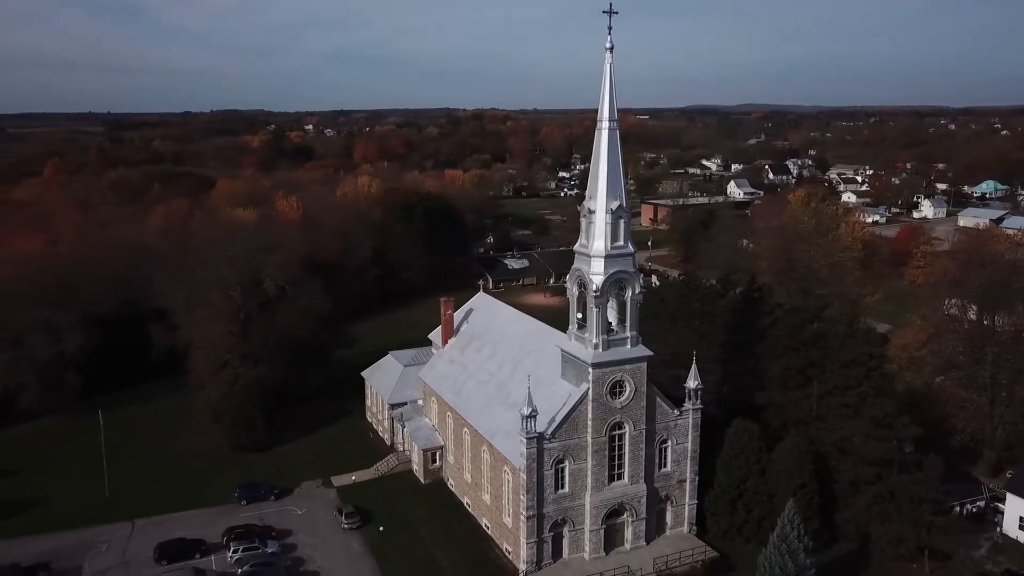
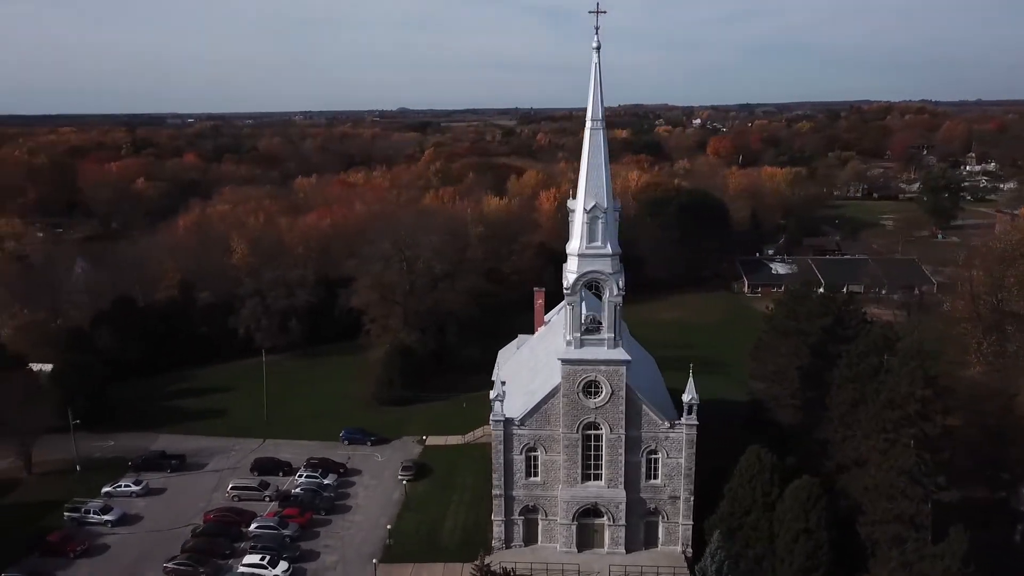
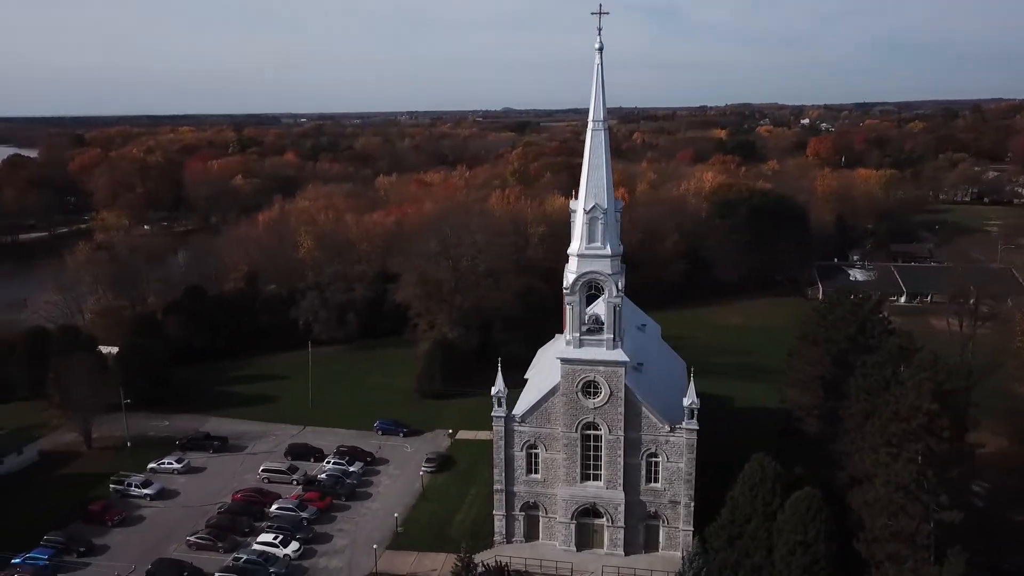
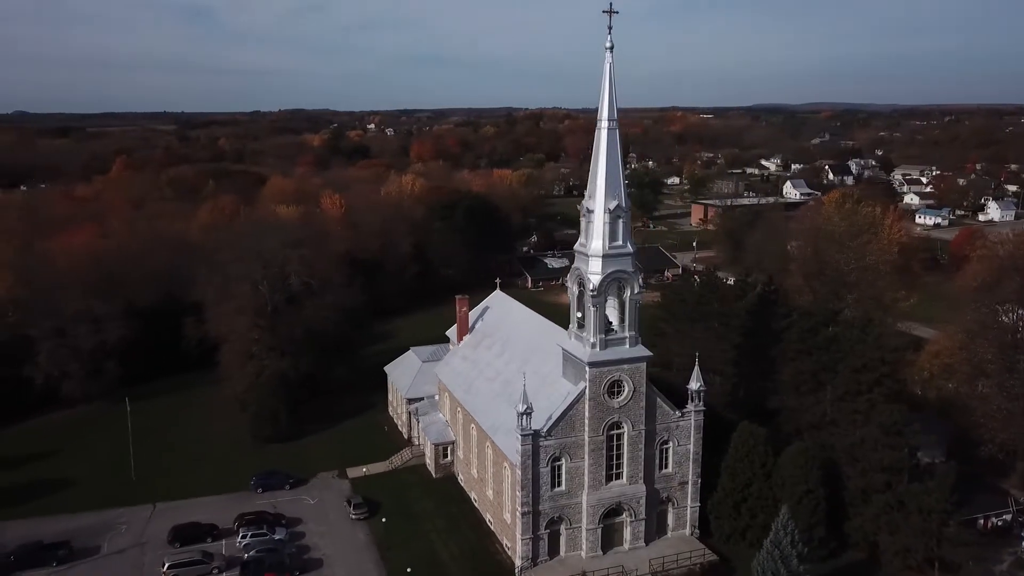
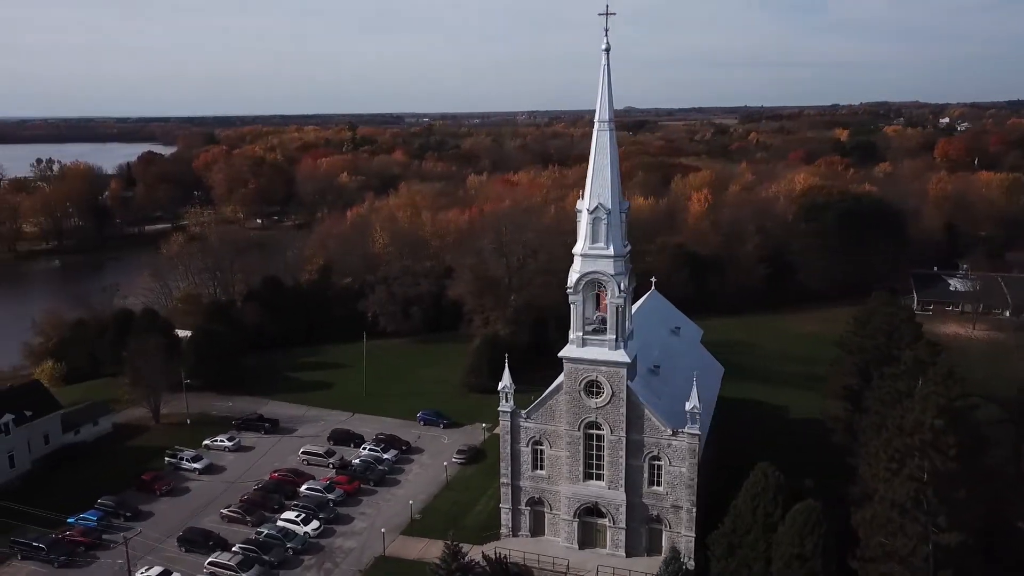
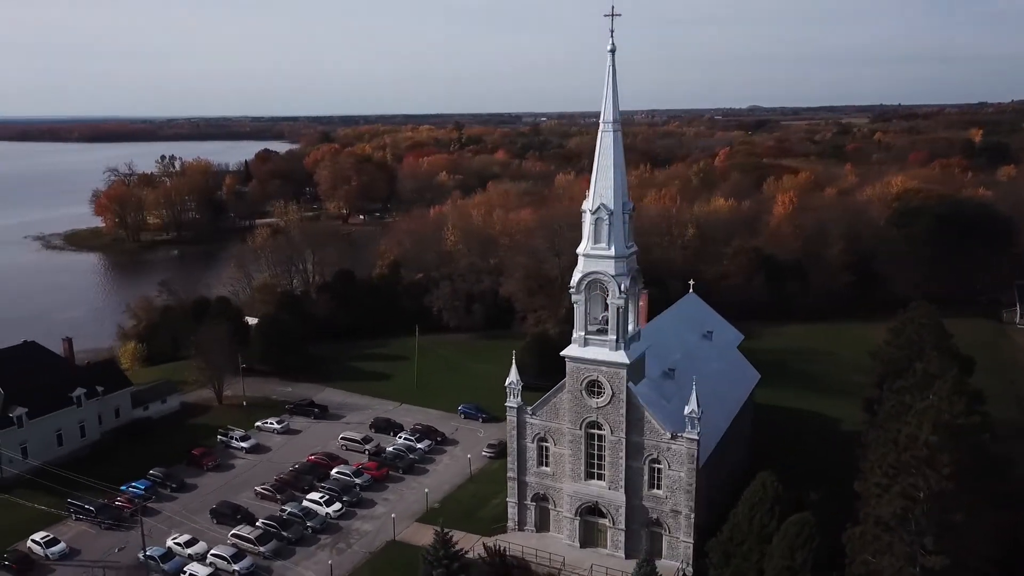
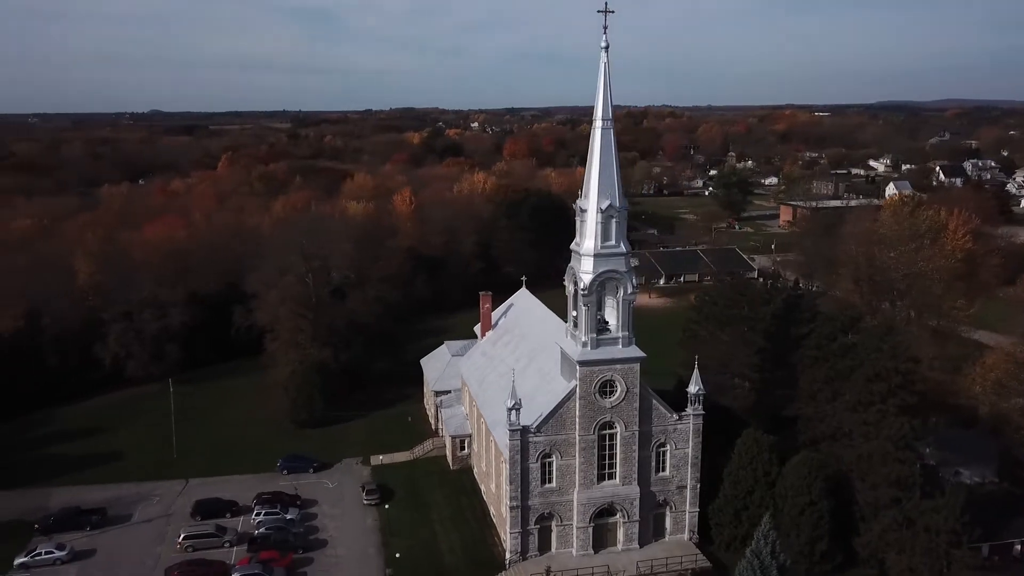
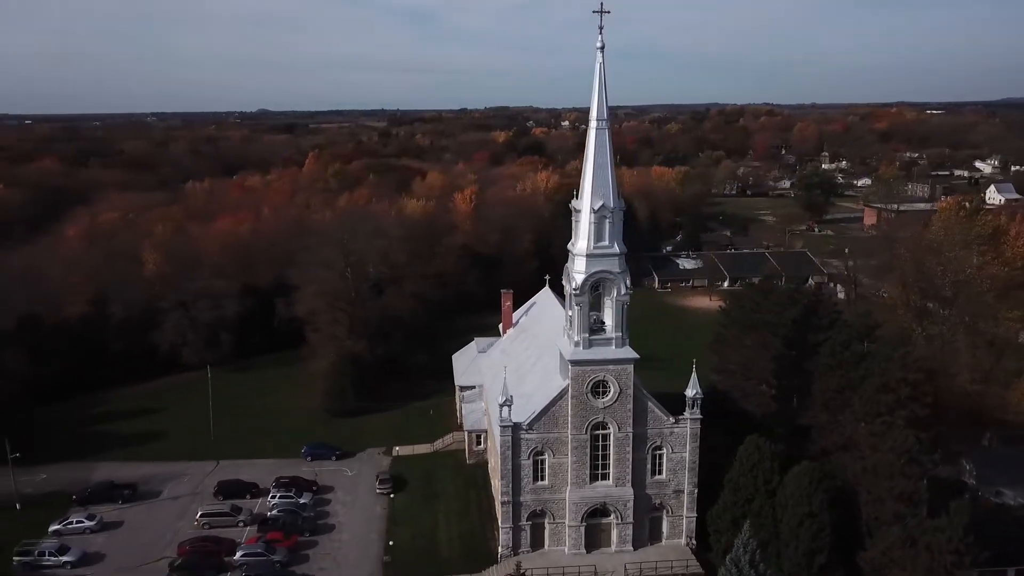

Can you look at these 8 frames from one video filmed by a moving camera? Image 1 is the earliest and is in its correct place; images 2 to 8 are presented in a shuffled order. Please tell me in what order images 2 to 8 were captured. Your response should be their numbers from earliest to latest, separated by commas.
4, 7, 8, 2, 3, 5, 6
